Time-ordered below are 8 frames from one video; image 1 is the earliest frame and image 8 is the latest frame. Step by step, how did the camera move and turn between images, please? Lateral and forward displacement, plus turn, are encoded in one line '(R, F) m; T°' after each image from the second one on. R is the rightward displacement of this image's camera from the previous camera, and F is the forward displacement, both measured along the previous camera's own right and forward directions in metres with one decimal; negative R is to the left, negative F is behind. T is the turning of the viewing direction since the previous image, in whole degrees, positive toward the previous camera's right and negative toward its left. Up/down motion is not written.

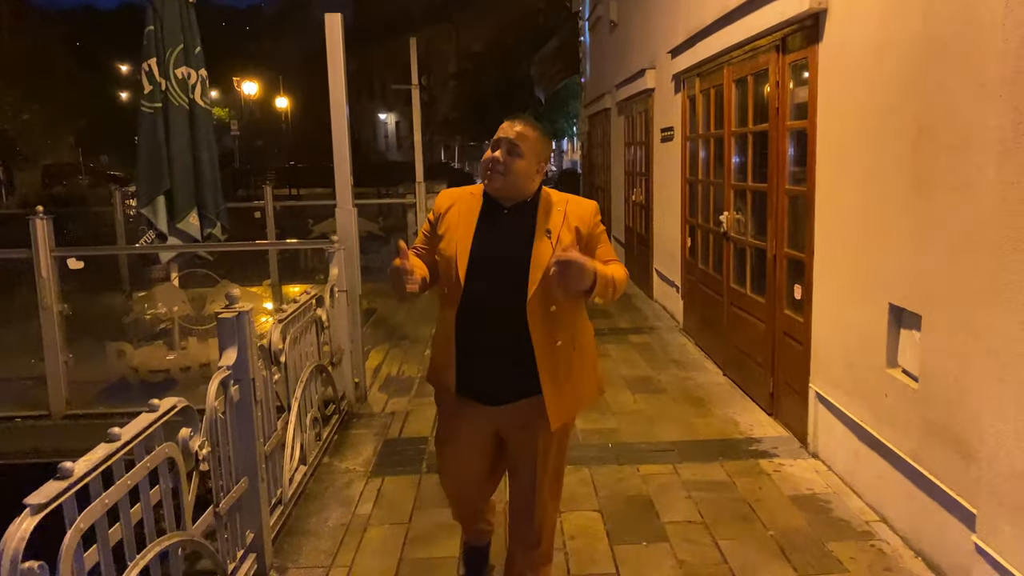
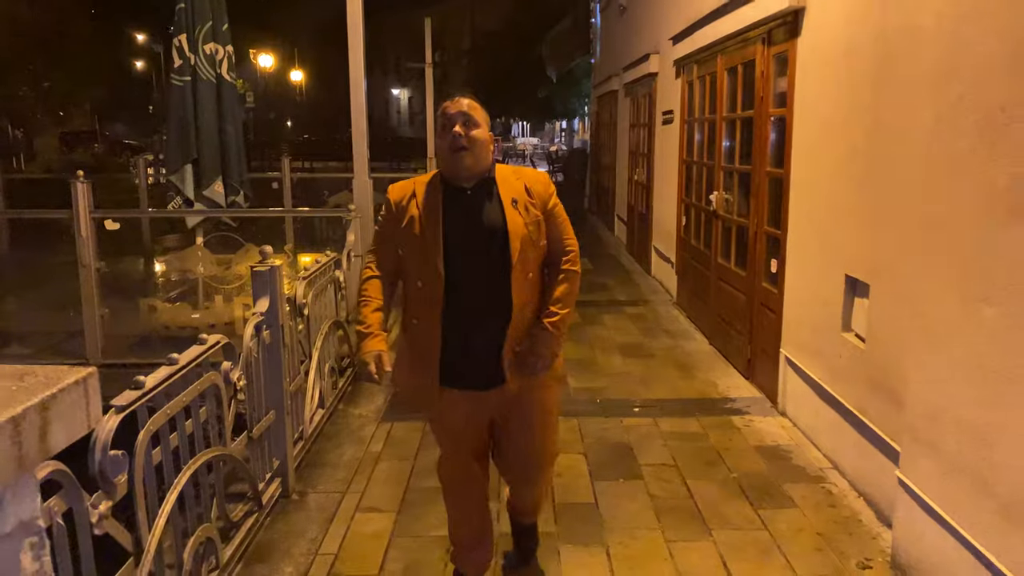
(0.0, -0.4) m; -1°
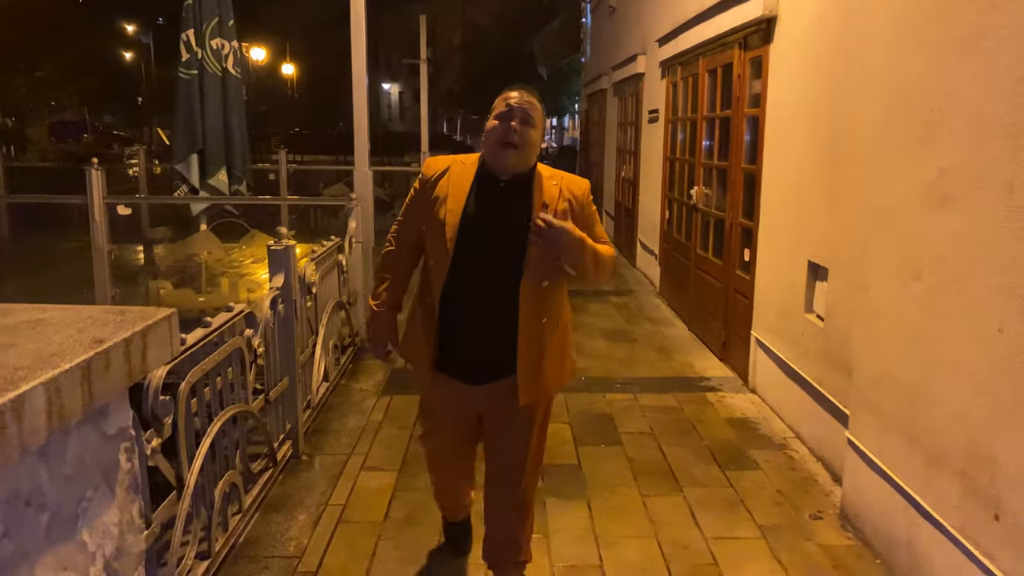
(0.0, -0.4) m; +1°
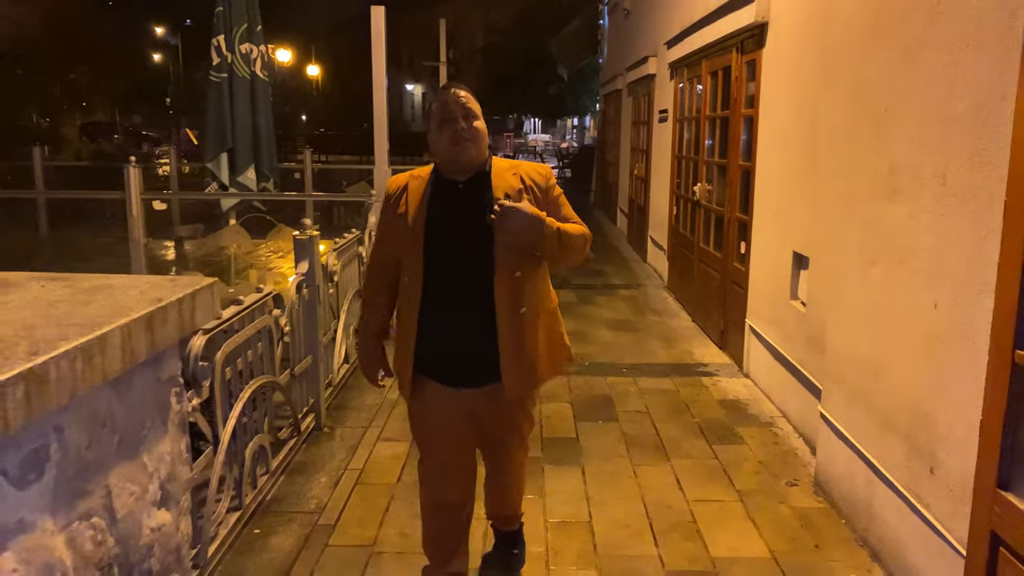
(+0.1, -0.3) m; -2°
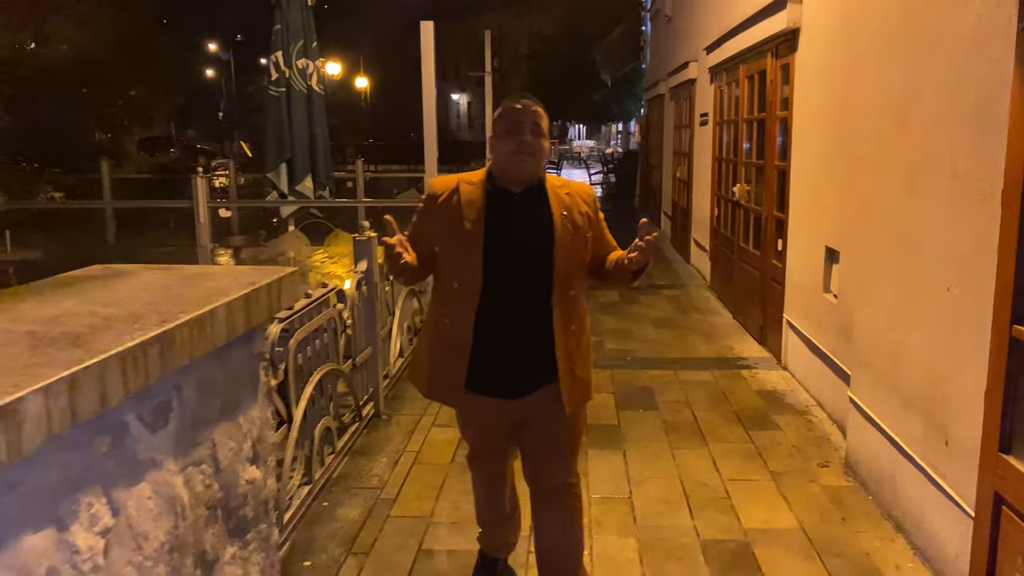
(0.0, -0.3) m; -3°
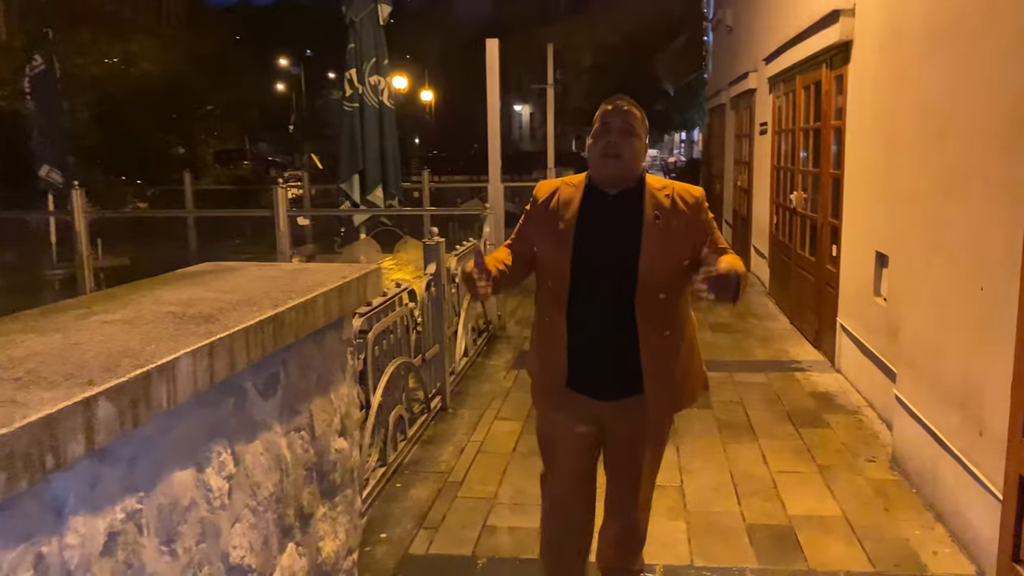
(0.0, -0.3) m; -4°
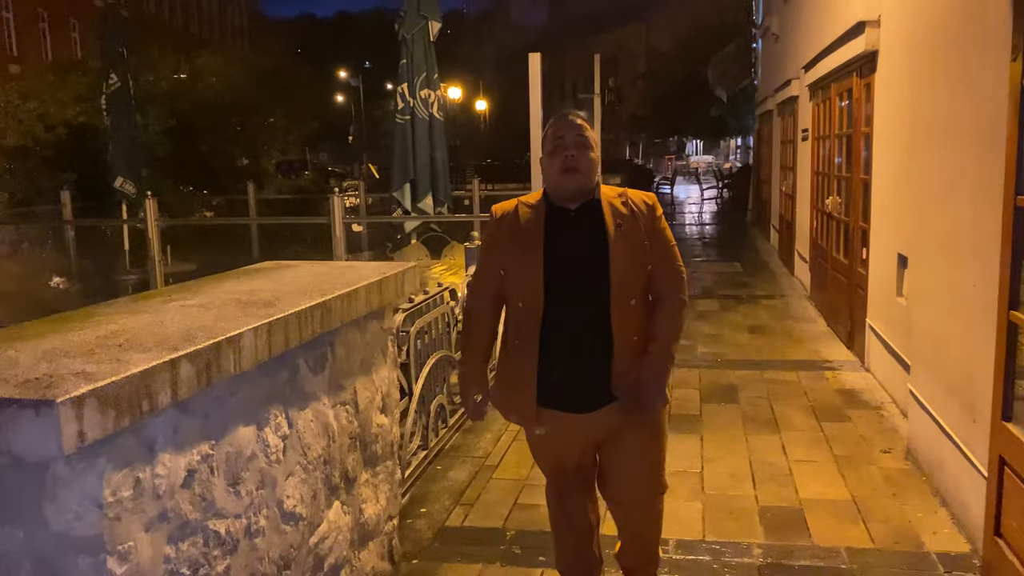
(+0.1, -0.3) m; -4°
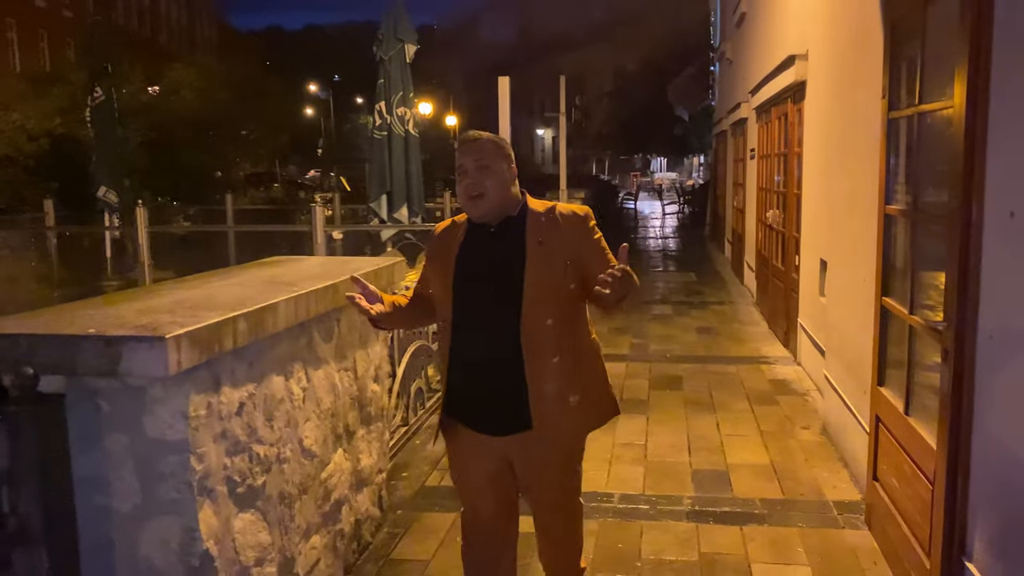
(0.0, -0.6) m; +2°
